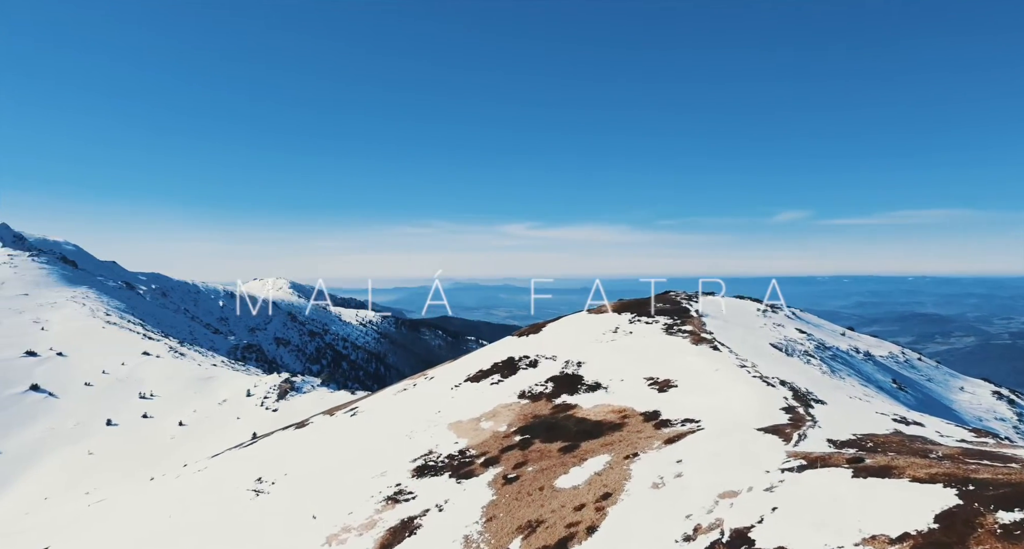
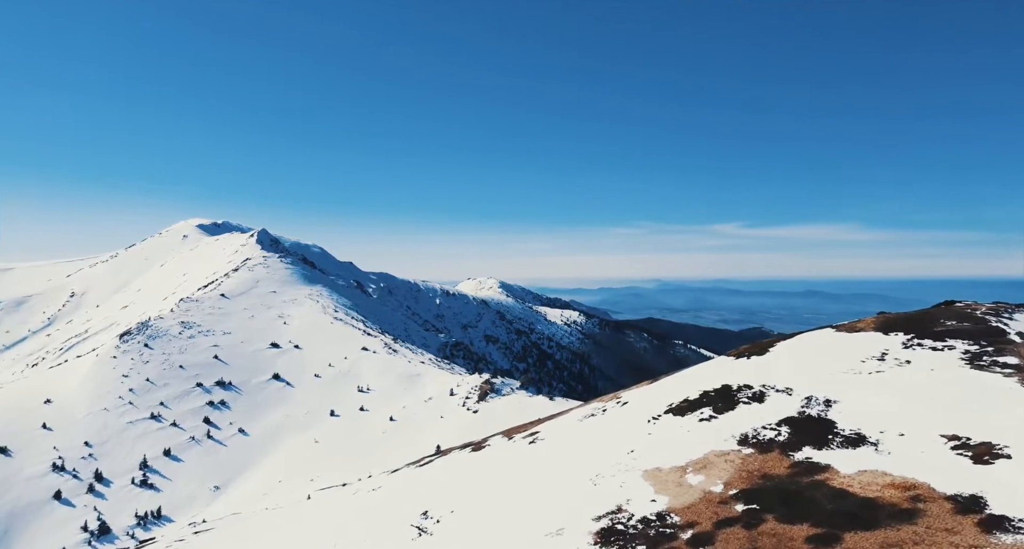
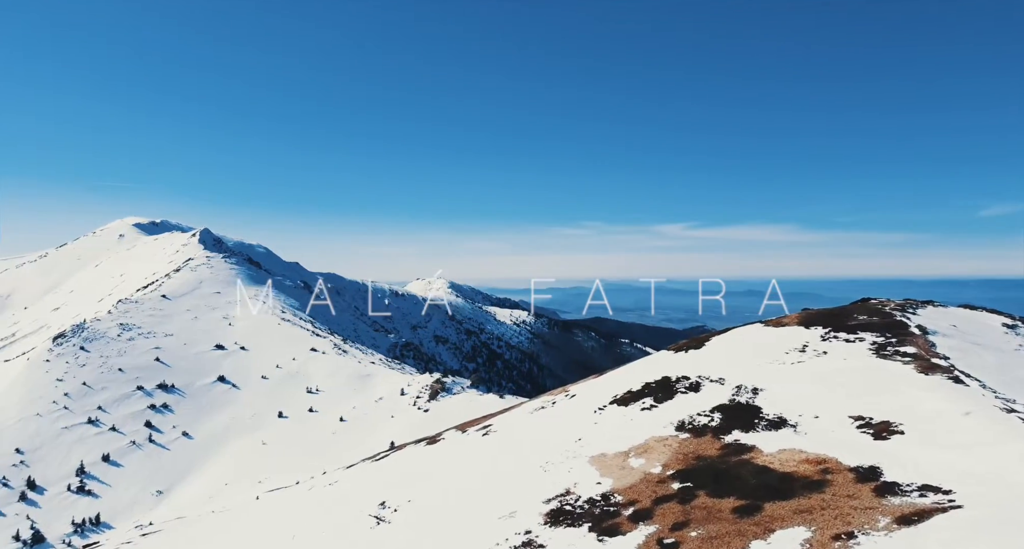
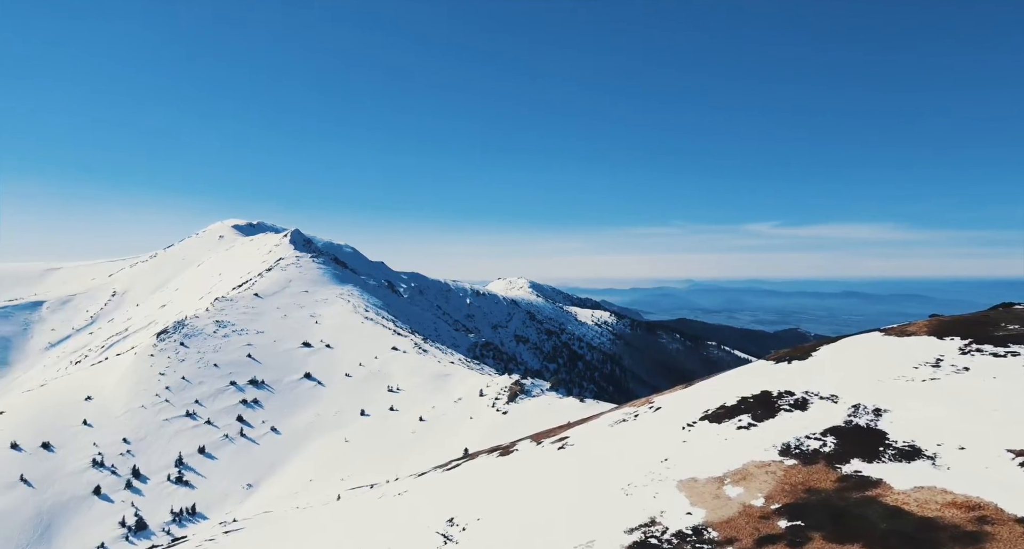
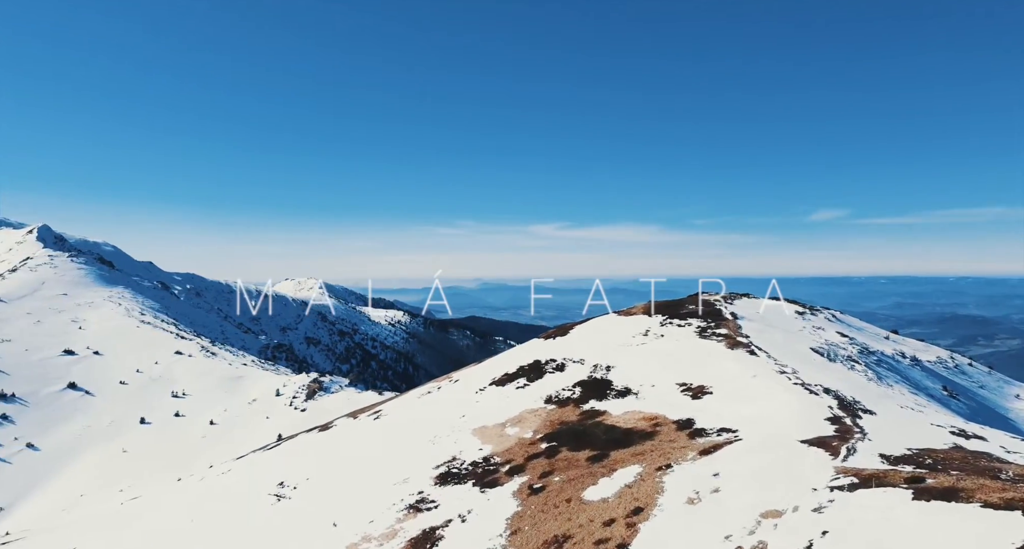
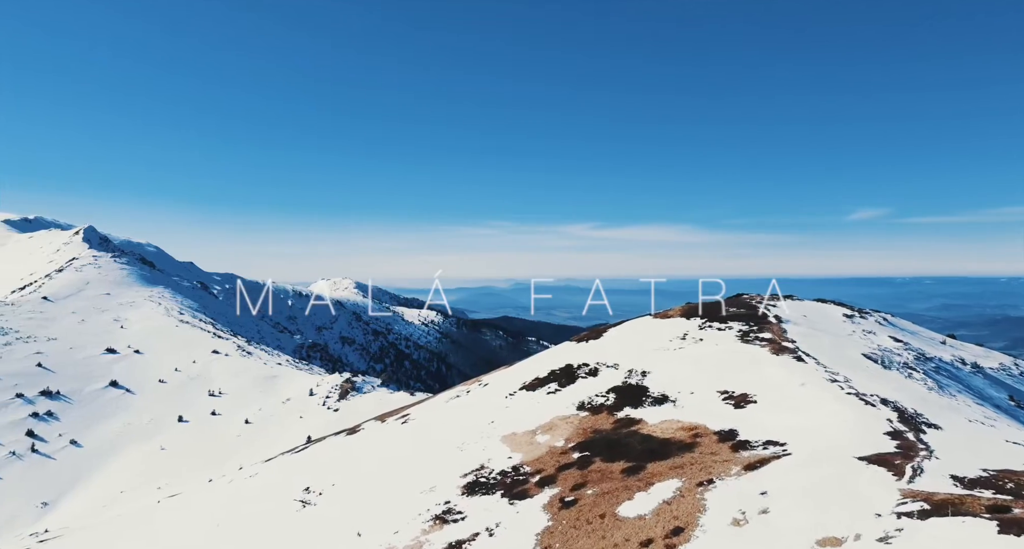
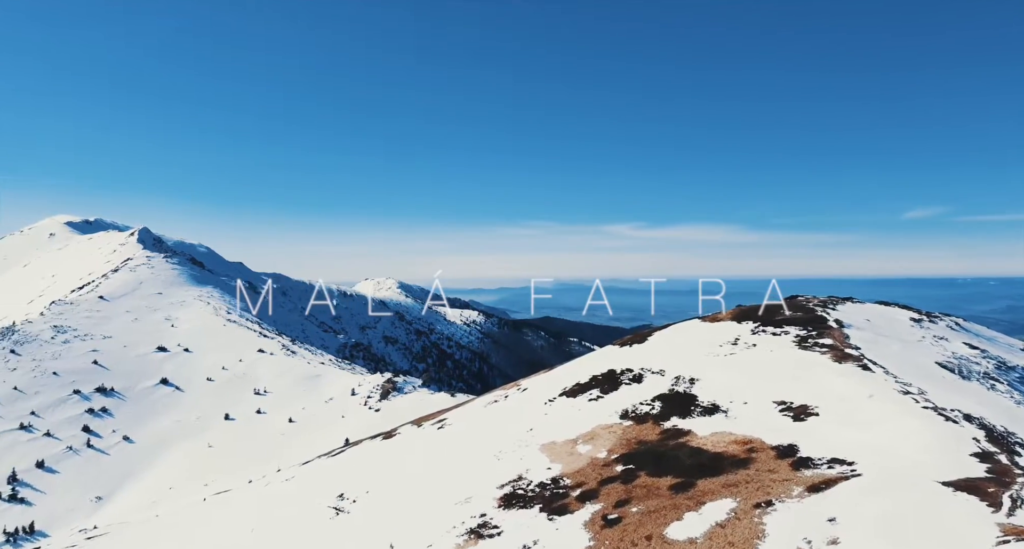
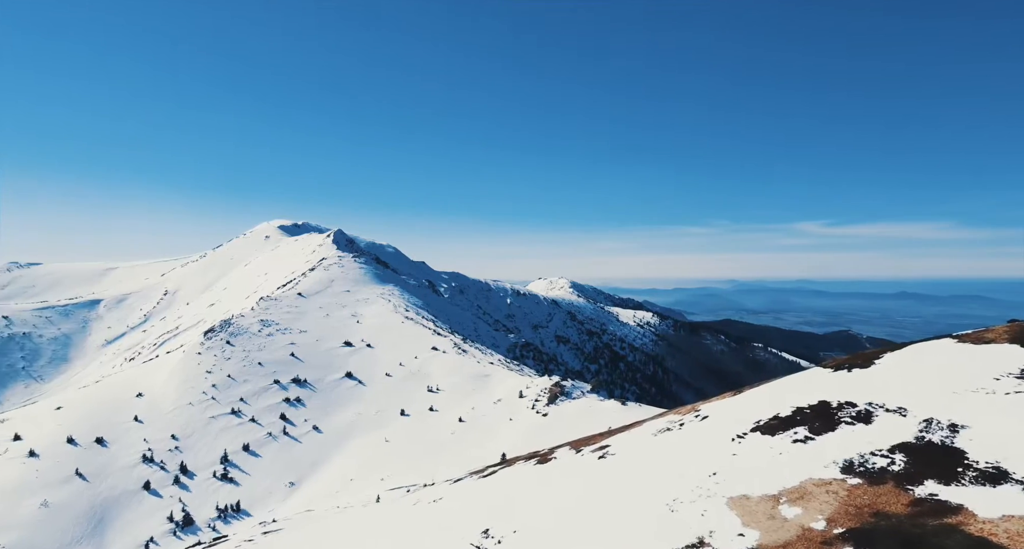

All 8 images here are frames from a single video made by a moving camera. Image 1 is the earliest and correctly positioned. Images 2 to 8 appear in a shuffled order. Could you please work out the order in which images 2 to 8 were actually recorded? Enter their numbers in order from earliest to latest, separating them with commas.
5, 6, 7, 3, 2, 4, 8
